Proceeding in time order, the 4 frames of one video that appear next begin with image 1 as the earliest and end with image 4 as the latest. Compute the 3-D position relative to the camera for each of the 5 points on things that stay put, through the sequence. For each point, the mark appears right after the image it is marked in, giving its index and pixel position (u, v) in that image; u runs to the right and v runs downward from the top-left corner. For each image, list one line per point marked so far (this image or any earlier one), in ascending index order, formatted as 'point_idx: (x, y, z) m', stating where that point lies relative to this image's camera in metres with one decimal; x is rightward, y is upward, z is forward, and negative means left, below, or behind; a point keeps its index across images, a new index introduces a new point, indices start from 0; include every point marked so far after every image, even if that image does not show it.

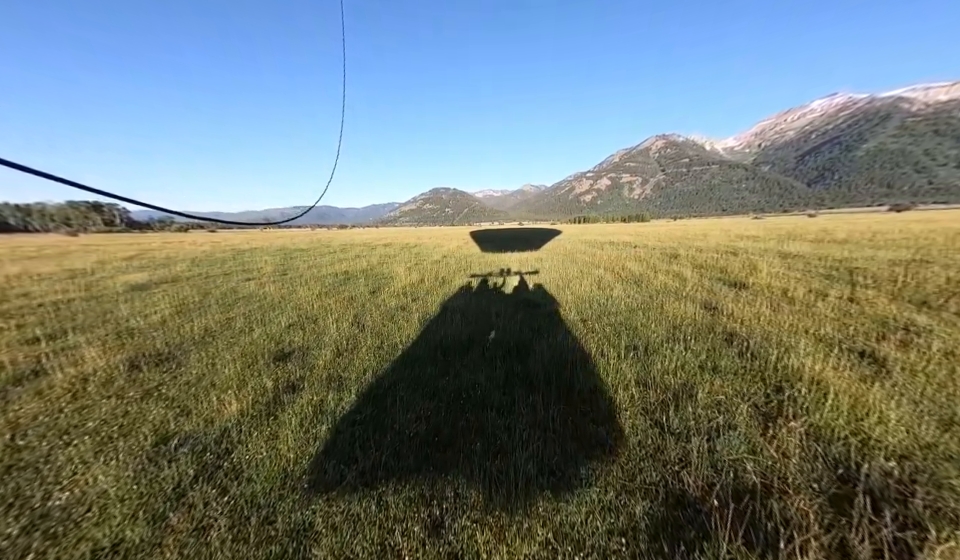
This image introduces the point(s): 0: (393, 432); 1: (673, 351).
0: (-0.8, -1.4, +2.8) m
1: (+2.8, -1.0, +4.4) m
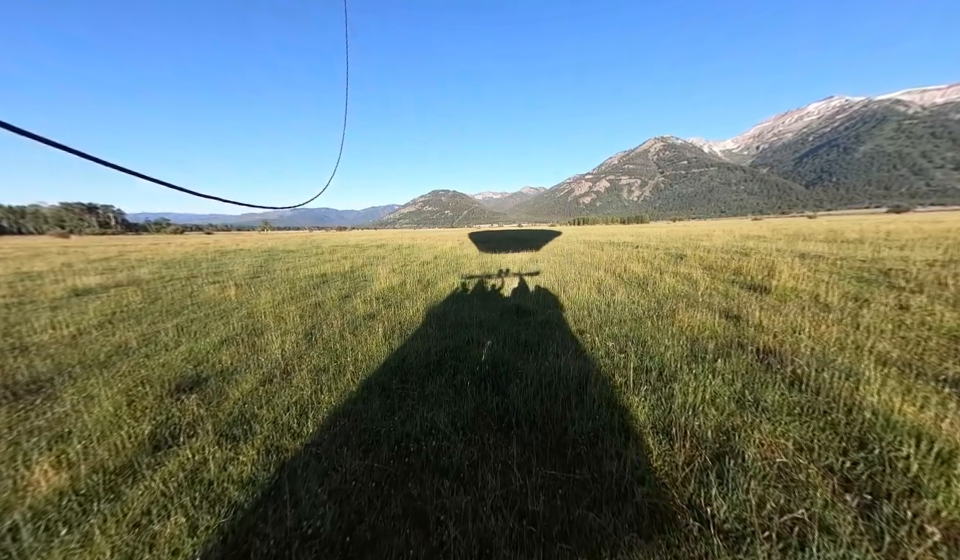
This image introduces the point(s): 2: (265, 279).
0: (-1.2, -1.5, +1.8) m
1: (+2.4, -1.1, +3.4) m
2: (-7.7, +0.1, +11.0) m
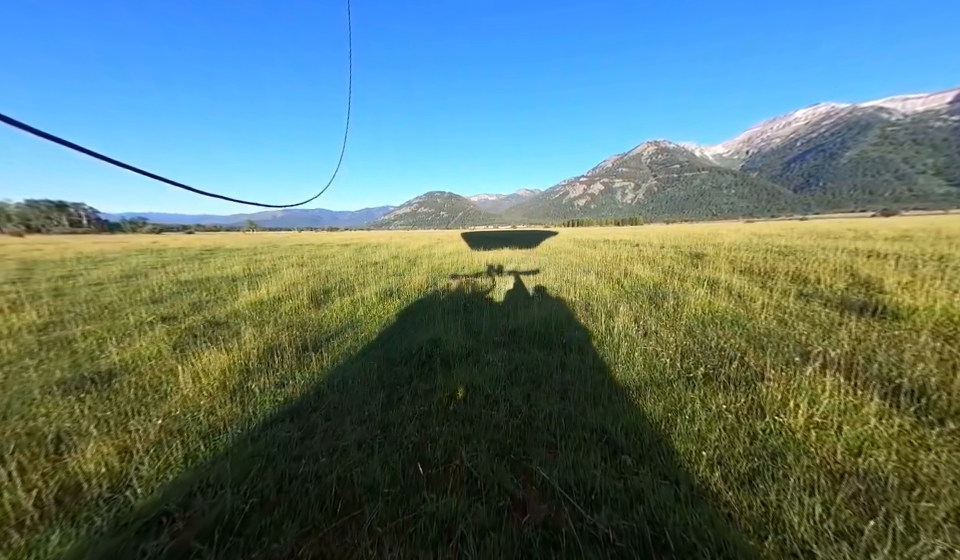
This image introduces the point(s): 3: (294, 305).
0: (-2.5, -1.6, -1.5) m
1: (+1.1, -1.3, +0.1) m
2: (-9.2, -0.2, +7.6) m
3: (-3.5, -0.5, +5.6) m
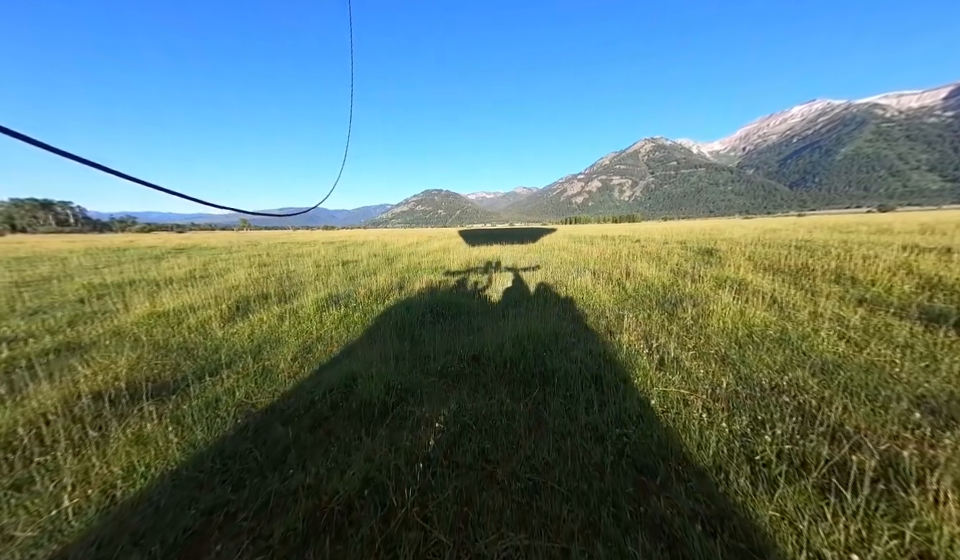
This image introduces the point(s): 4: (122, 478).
0: (-3.0, -1.7, -2.8) m
1: (+0.6, -1.4, -1.2) m
2: (-9.8, -0.3, +6.3) m
3: (-4.0, -0.6, +4.3) m
4: (-1.8, -1.0, +1.7) m
